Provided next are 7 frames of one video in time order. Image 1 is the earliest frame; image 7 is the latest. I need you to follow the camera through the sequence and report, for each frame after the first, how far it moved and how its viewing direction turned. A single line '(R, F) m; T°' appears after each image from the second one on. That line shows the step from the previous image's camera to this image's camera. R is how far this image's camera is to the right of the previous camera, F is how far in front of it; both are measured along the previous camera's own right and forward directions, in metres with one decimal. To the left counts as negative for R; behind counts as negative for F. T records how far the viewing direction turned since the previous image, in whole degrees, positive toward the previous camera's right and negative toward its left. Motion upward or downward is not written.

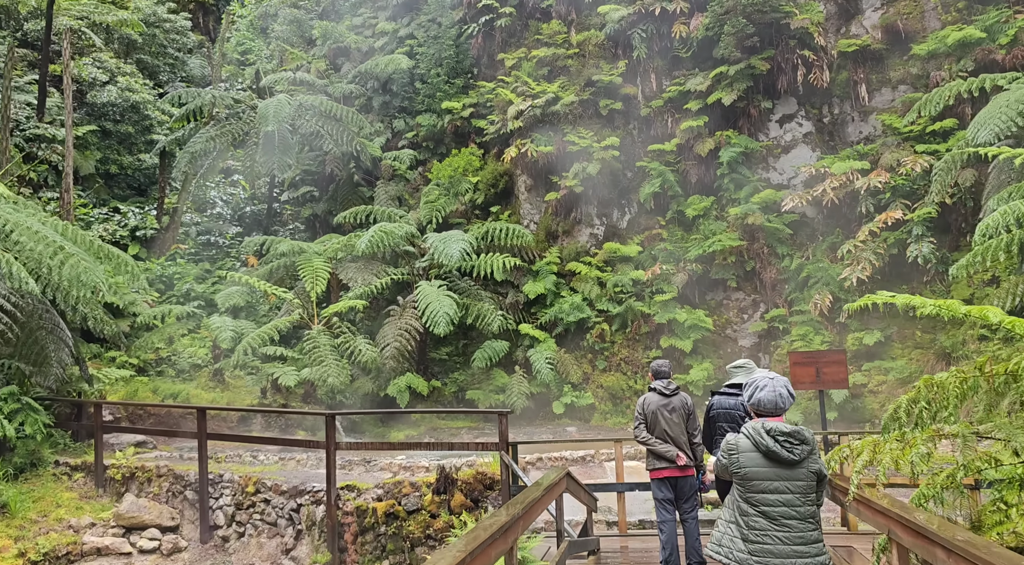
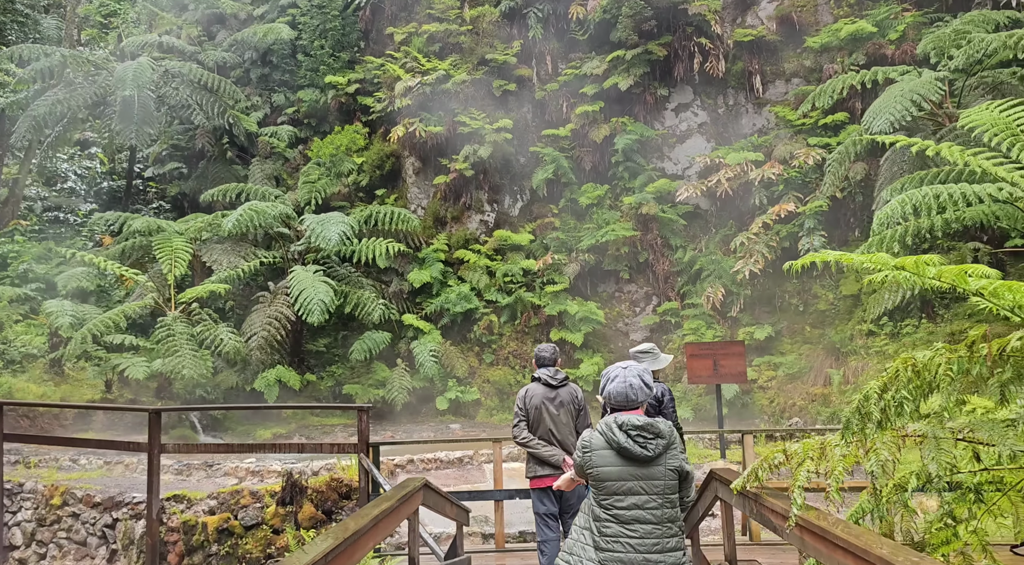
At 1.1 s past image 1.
(+0.2, +0.8) m; +7°
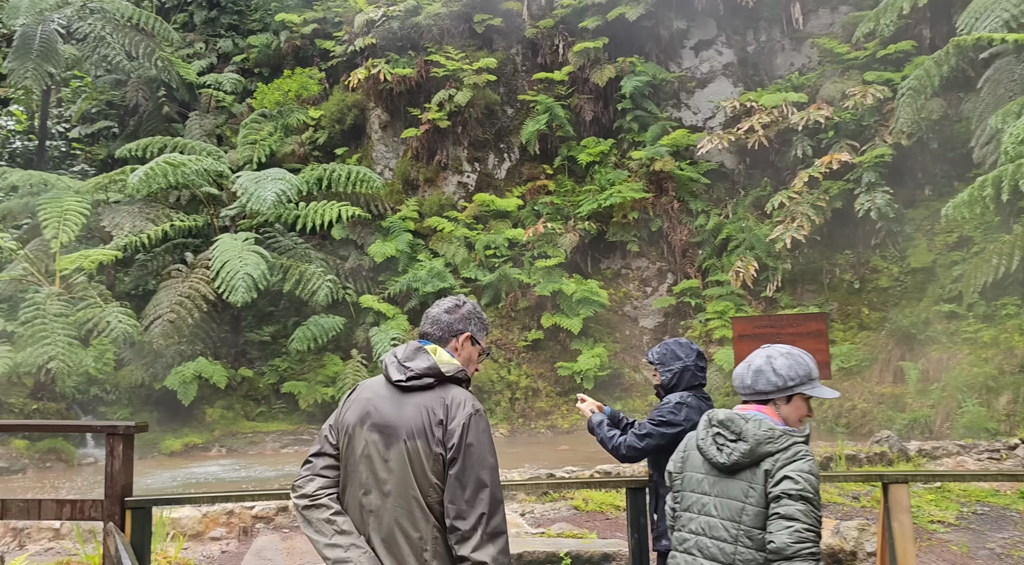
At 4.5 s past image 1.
(+0.3, +2.8) m; 0°
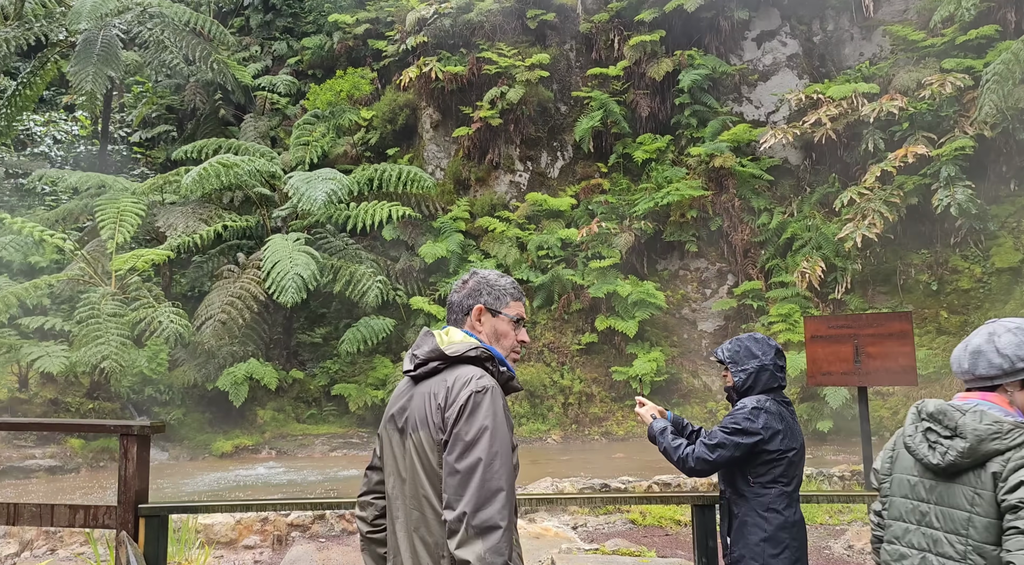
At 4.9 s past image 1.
(0.0, +0.3) m; -4°
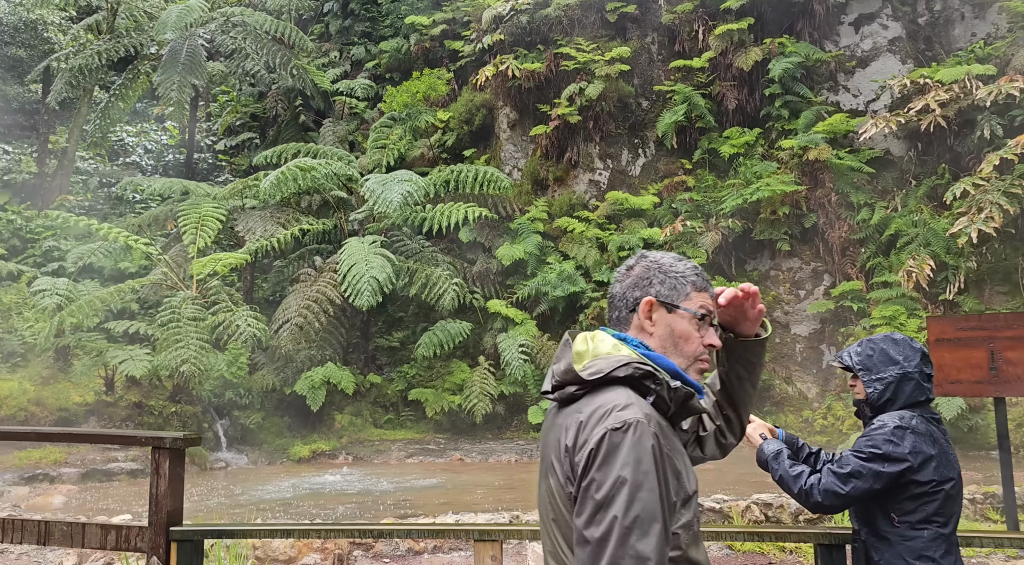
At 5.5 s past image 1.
(0.0, +0.4) m; -5°
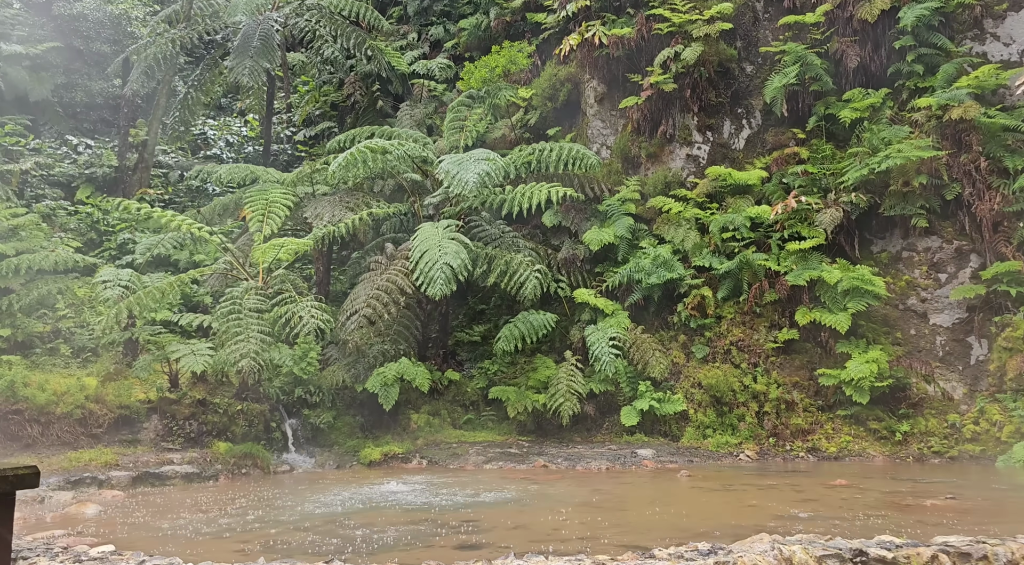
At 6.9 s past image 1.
(0.0, +1.1) m; -6°
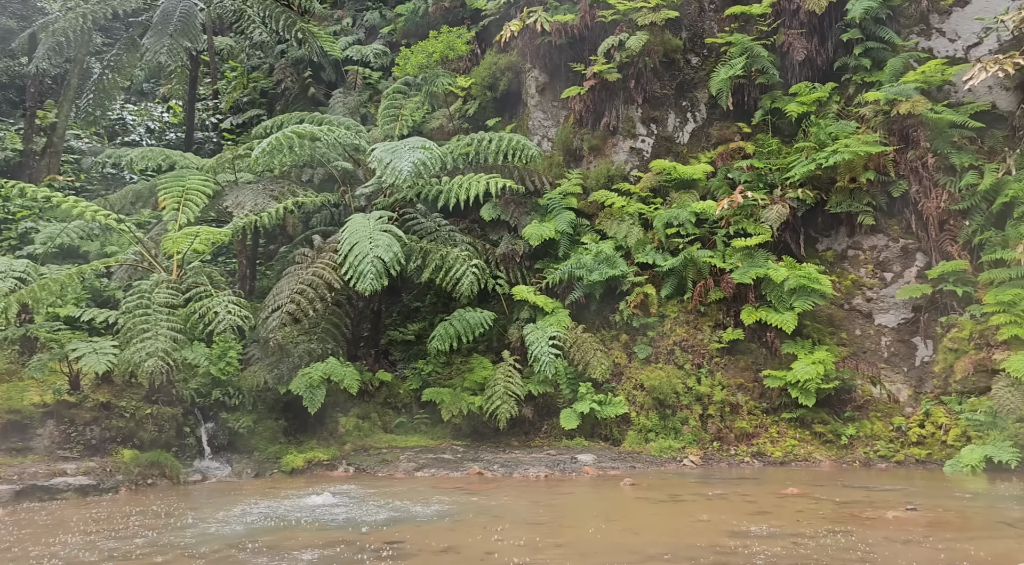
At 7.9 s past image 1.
(0.0, +0.5) m; +4°
